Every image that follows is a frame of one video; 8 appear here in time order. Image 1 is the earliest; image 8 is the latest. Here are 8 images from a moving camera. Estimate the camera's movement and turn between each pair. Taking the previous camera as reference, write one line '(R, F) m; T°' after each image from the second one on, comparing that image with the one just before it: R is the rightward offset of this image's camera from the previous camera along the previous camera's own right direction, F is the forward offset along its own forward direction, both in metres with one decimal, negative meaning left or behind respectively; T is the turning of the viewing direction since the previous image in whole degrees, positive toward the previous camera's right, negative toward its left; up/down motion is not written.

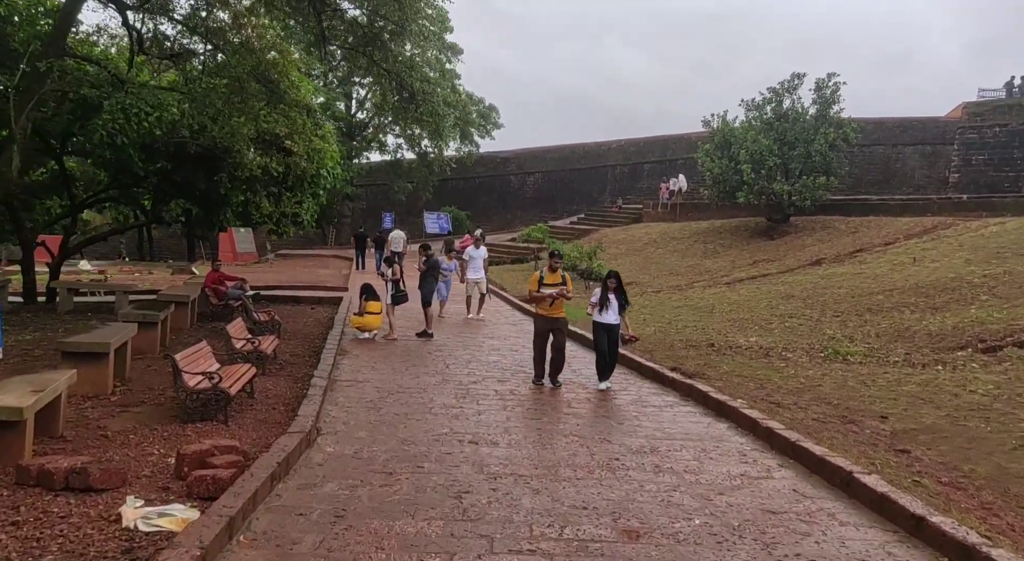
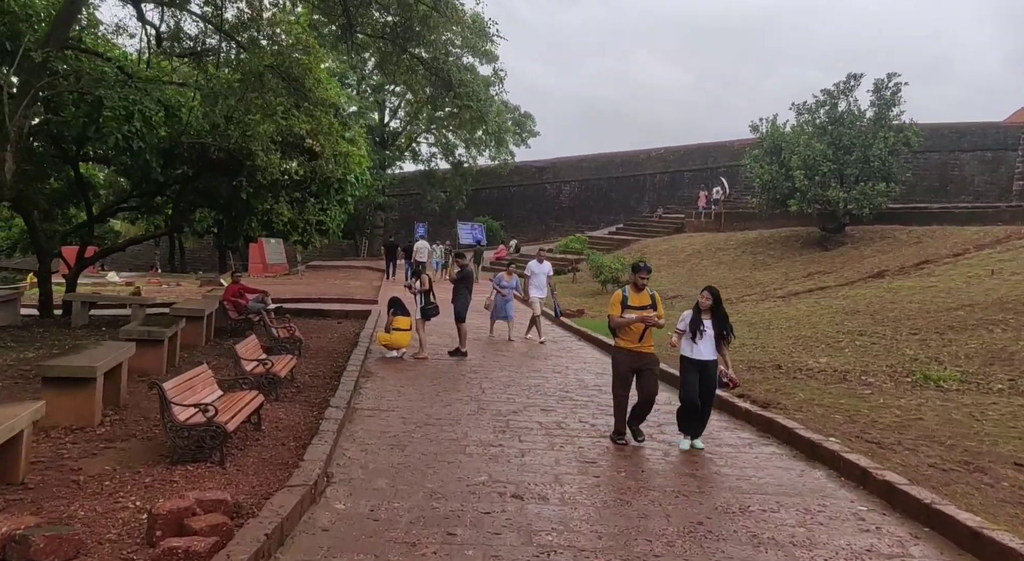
(-0.1, +0.8) m; -3°
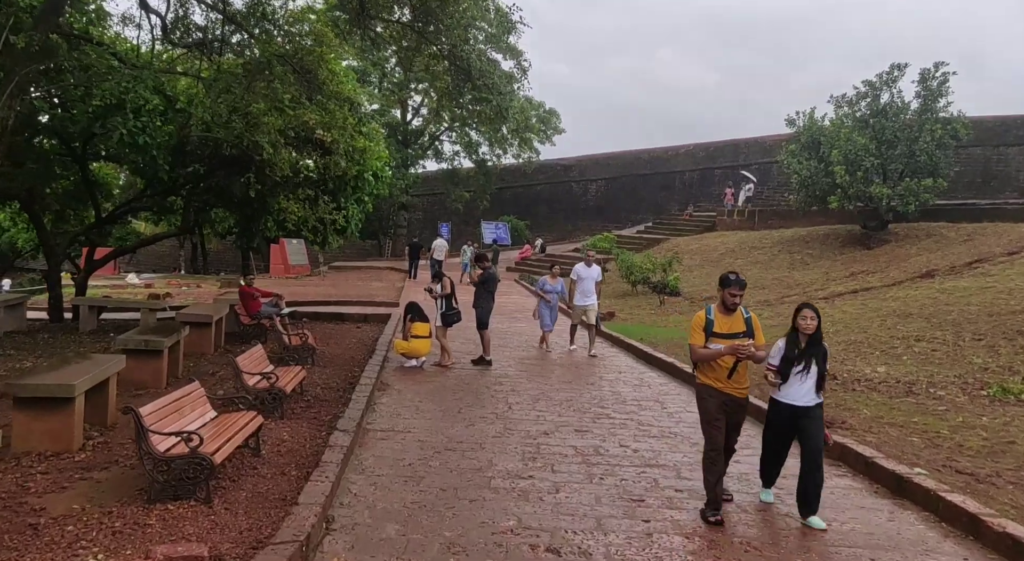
(0.0, +0.6) m; -2°
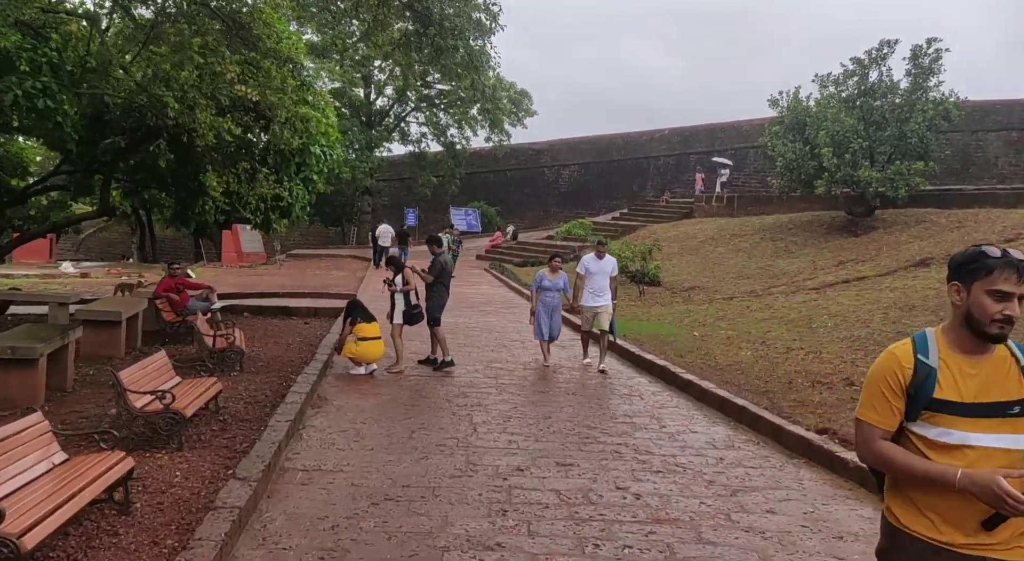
(0.0, +1.1) m; +2°
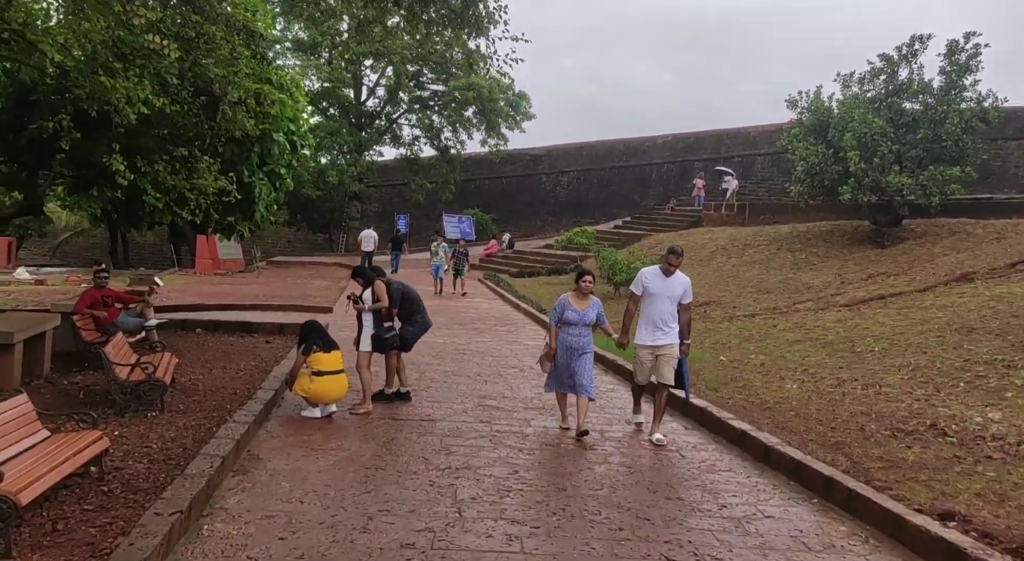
(0.0, +1.4) m; 0°
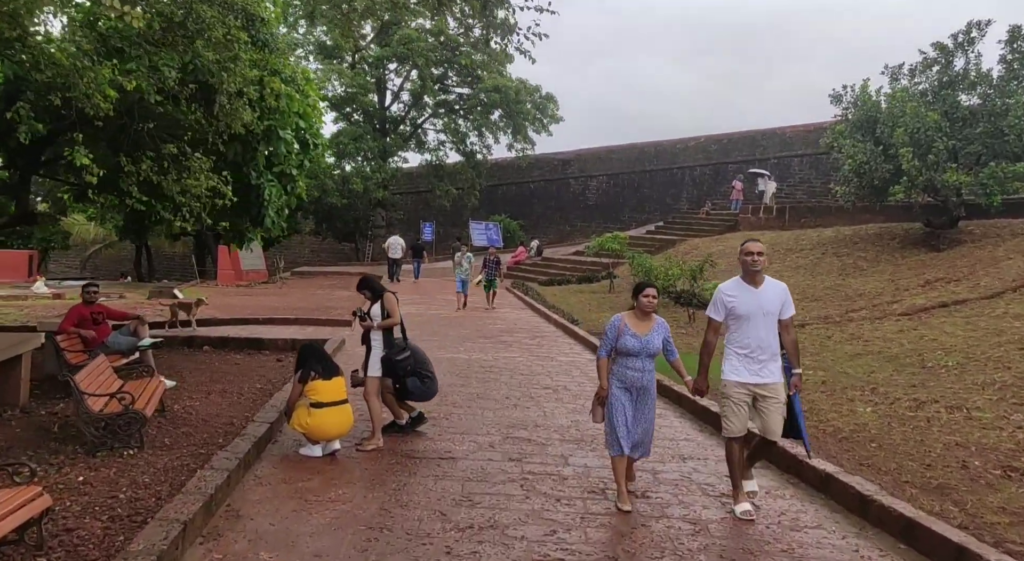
(0.0, +0.7) m; -2°
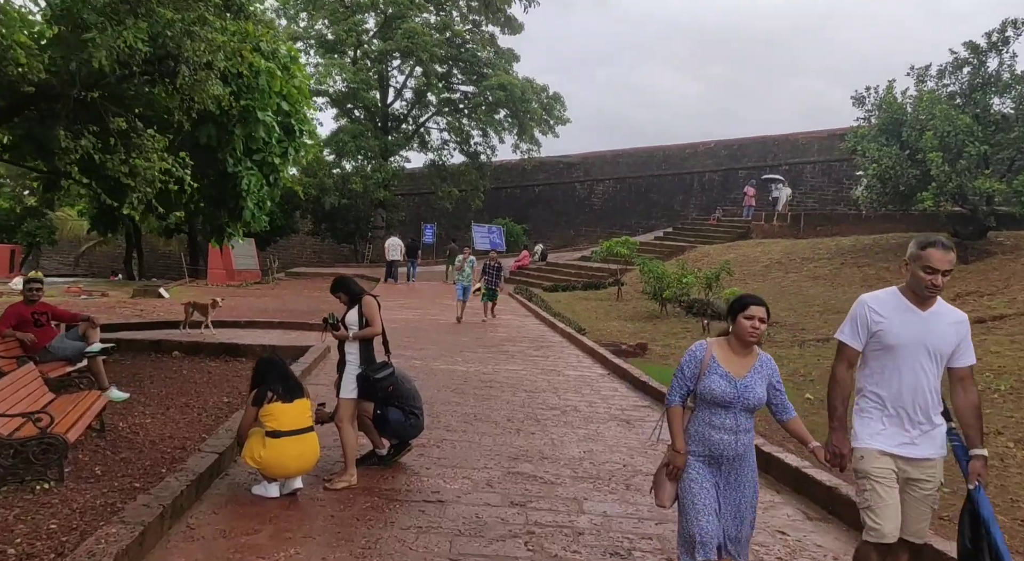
(0.0, +0.8) m; 0°
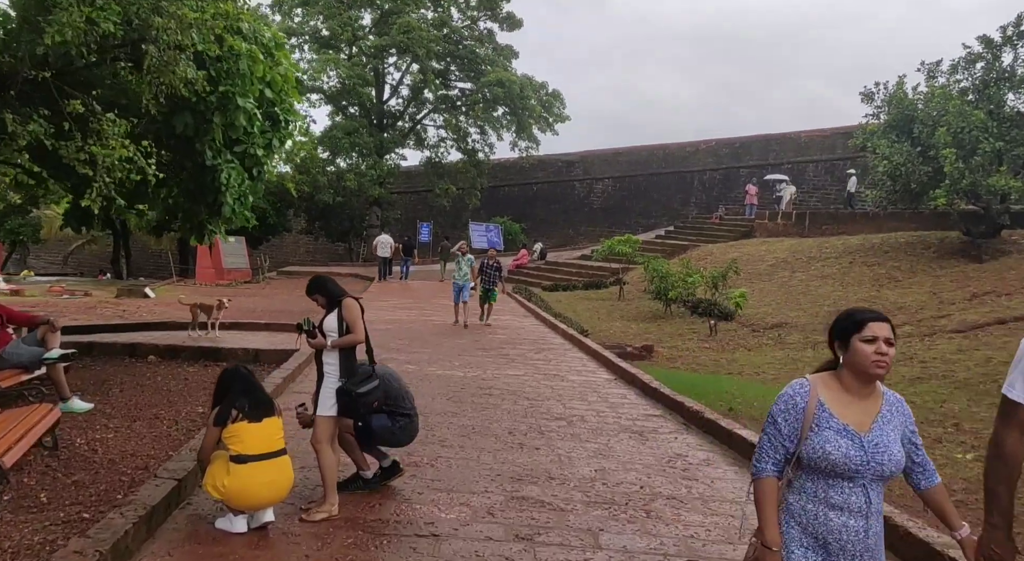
(0.0, +0.5) m; 0°
